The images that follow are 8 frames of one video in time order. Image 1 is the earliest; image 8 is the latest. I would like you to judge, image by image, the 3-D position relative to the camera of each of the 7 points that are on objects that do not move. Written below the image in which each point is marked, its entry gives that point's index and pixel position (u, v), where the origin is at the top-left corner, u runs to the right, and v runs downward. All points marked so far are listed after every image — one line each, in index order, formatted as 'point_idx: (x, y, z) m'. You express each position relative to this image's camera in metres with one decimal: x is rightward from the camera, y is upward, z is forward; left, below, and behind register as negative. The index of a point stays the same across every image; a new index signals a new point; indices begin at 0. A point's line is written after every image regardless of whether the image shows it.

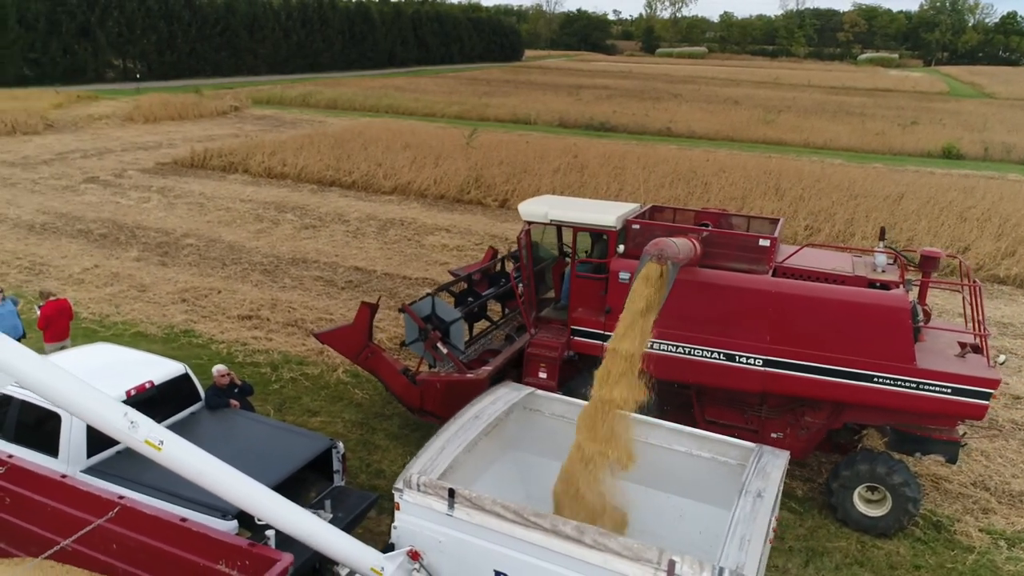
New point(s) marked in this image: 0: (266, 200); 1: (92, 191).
0: (-6.1, +2.2, +19.0) m
1: (-10.7, +2.5, +19.4) m
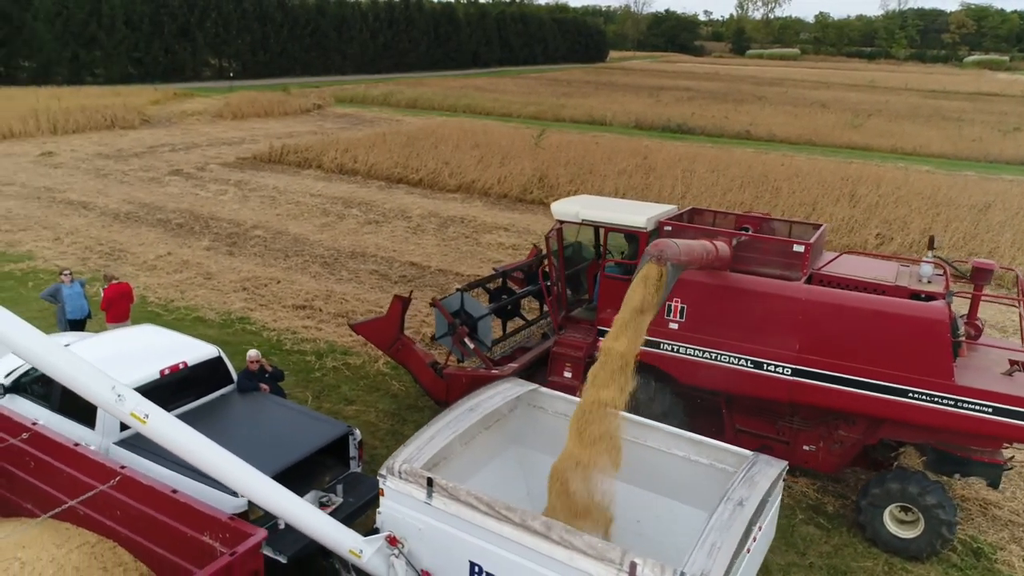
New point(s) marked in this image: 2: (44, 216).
0: (-4.6, +2.4, +19.6) m
1: (-9.1, +2.8, +20.5) m
2: (-10.2, +1.6, +16.7) m
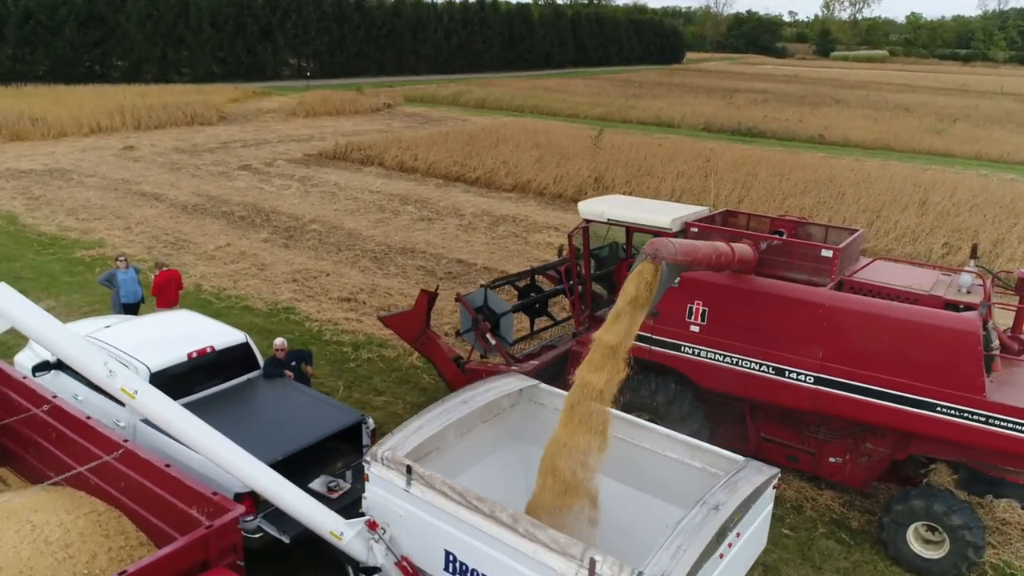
0: (-3.1, +2.5, +20.0) m
1: (-7.5, +3.1, +21.2) m
2: (-9.1, +1.9, +17.6) m
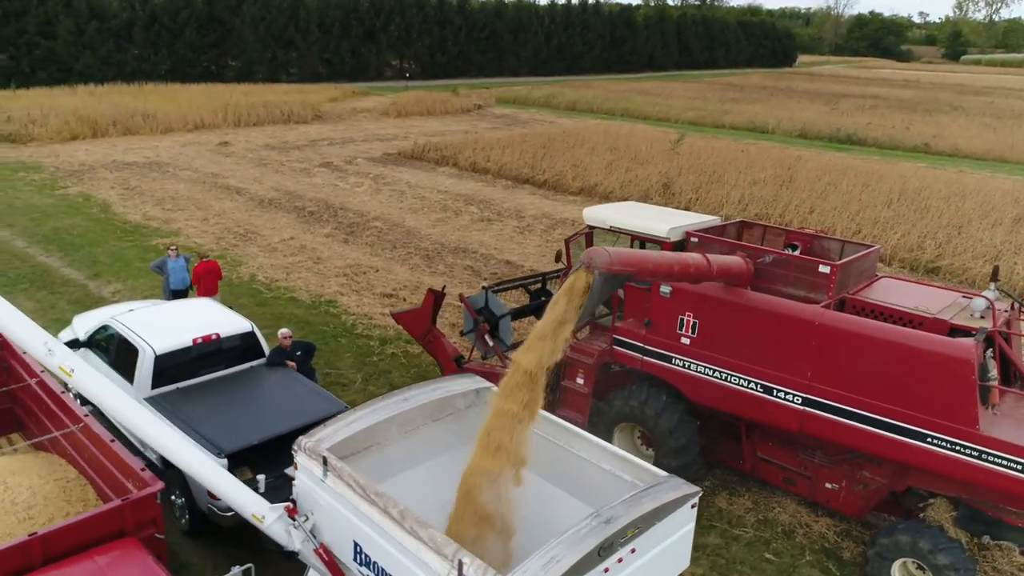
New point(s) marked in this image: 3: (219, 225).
0: (-1.4, +2.5, +20.4) m
1: (-5.6, +3.3, +22.2) m
2: (-7.6, +2.2, +18.8) m
3: (-6.4, +1.4, +16.6) m
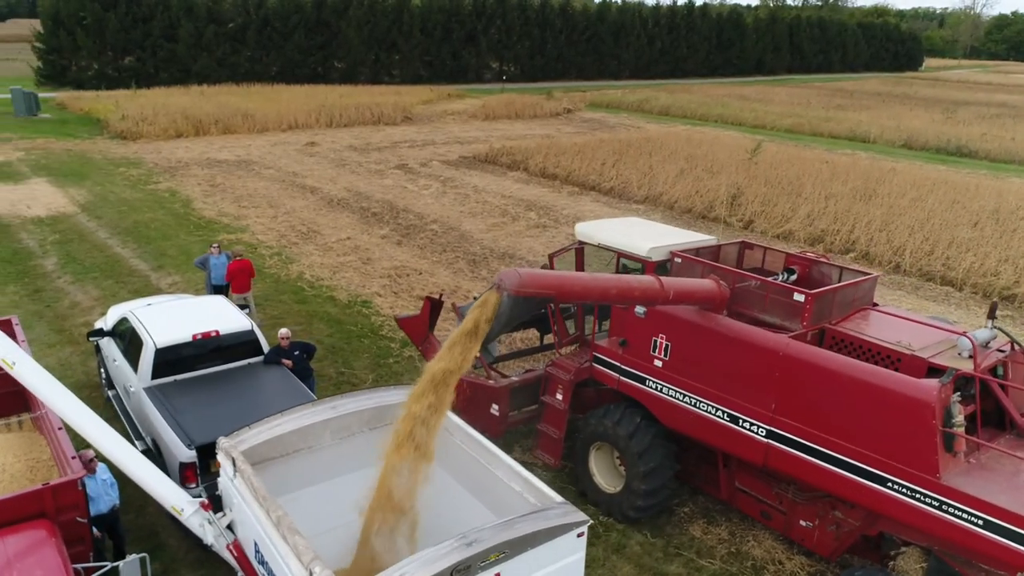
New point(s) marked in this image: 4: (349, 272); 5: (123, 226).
0: (+0.3, +2.4, +20.5) m
1: (-3.6, +3.4, +22.8) m
2: (-6.1, +2.3, +19.8) m
3: (-5.2, +1.5, +17.4) m
4: (-3.0, +0.3, +14.1) m
5: (-8.2, +1.3, +16.0) m
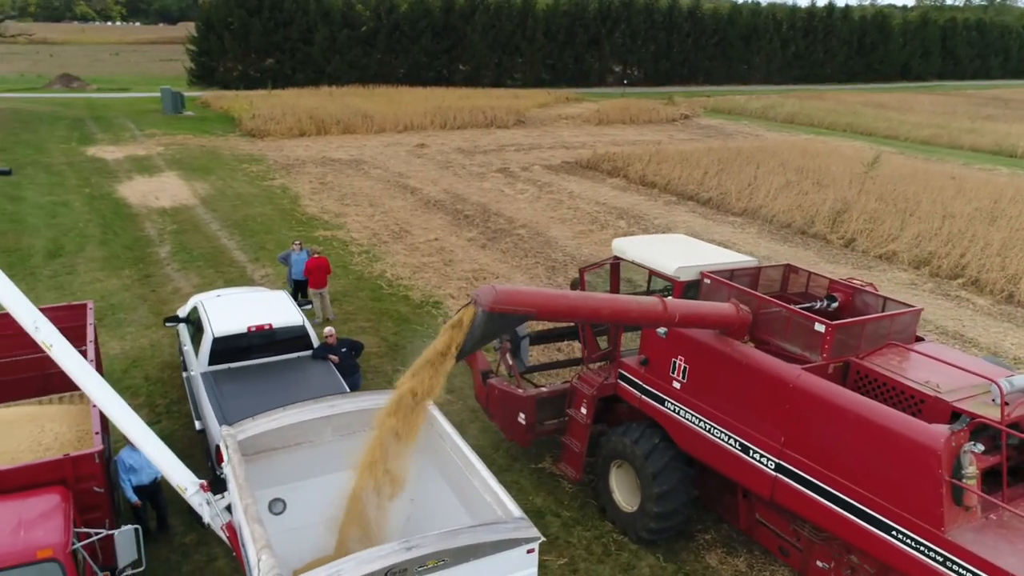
0: (+2.8, +2.2, +20.4) m
1: (-0.6, +3.3, +23.3) m
2: (-3.6, +2.5, +20.7) m
3: (-3.1, +1.6, +18.2) m
4: (-1.6, +0.3, +14.6) m
5: (-6.3, +1.6, +17.3) m
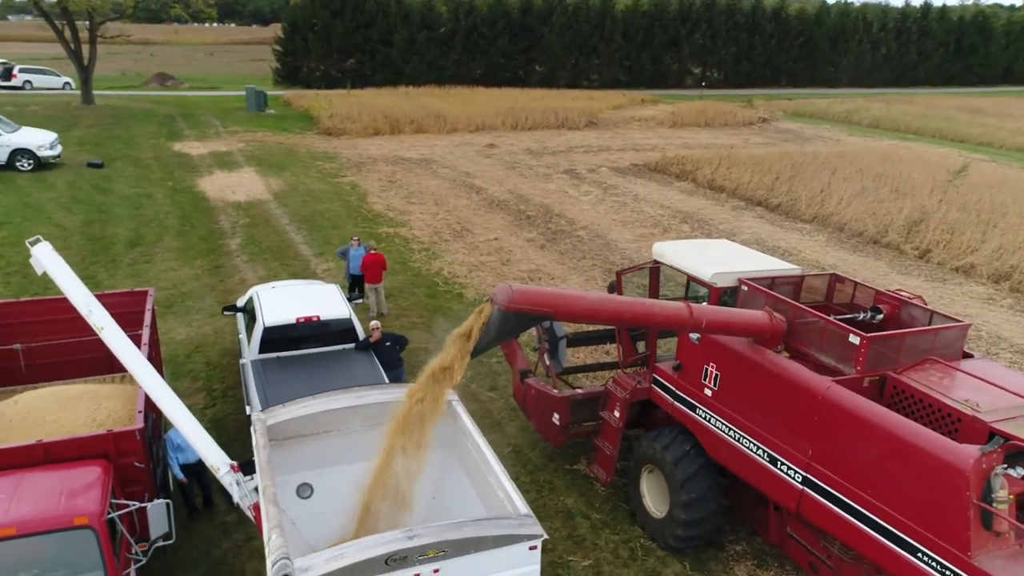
0: (+4.5, +2.1, +20.1) m
1: (+1.4, +3.3, +23.3) m
2: (-1.9, +2.5, +21.0) m
3: (-1.7, +1.7, +18.5) m
4: (-0.5, +0.3, +14.8) m
5: (-4.9, +1.7, +17.9) m
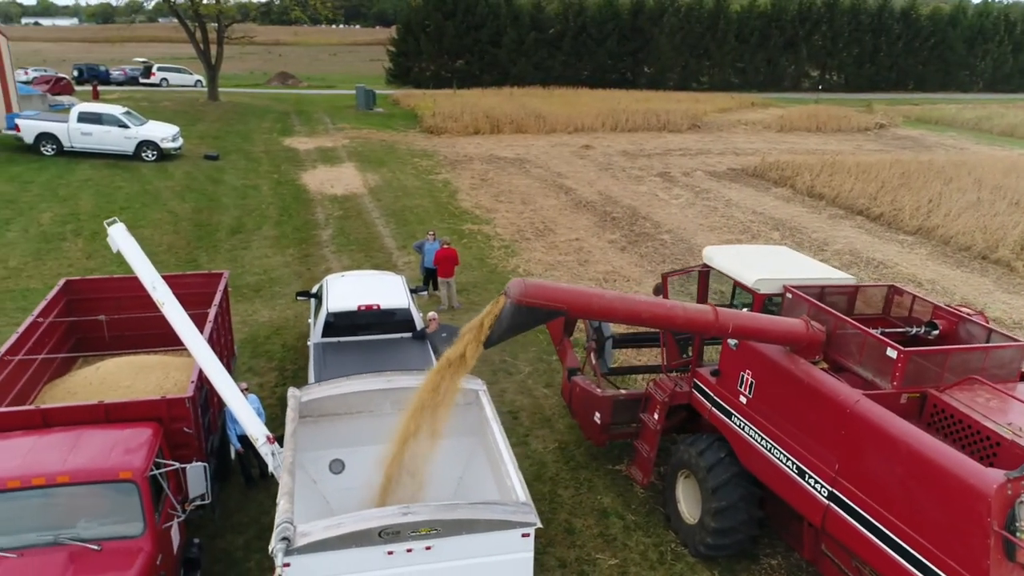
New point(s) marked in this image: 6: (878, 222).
0: (+6.7, +1.8, +19.5) m
1: (+4.2, +3.2, +23.1) m
2: (+0.6, +2.6, +21.2) m
3: (+0.4, +1.7, +18.7) m
4: (+1.0, +0.3, +14.9) m
5: (-2.9, +1.9, +18.6) m
6: (+9.4, +1.7, +19.5) m
